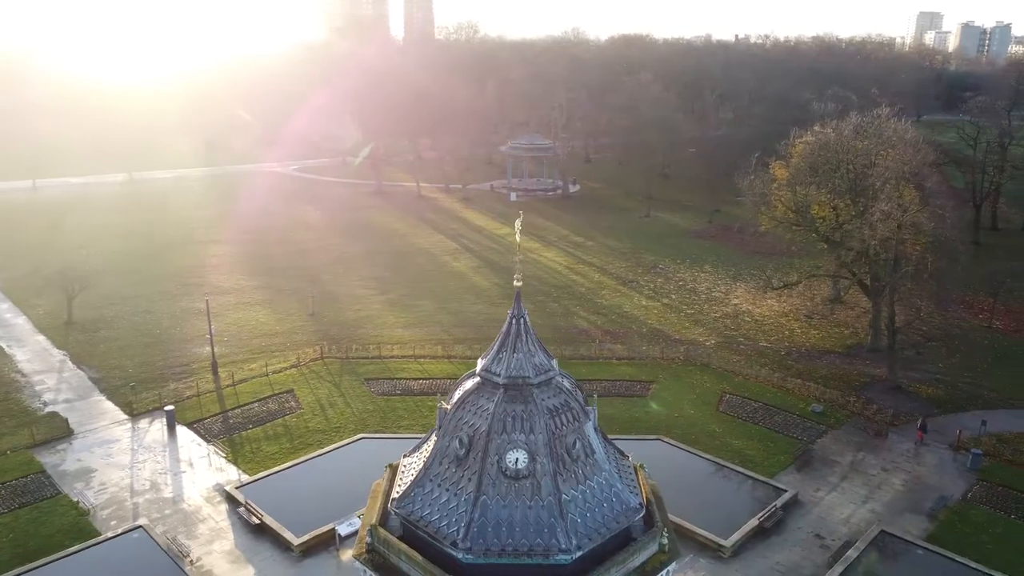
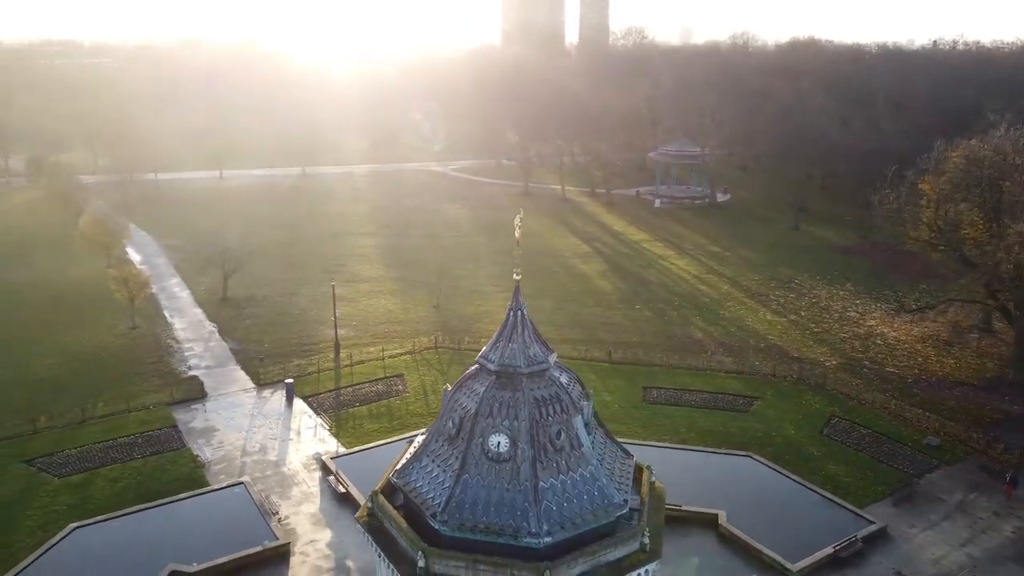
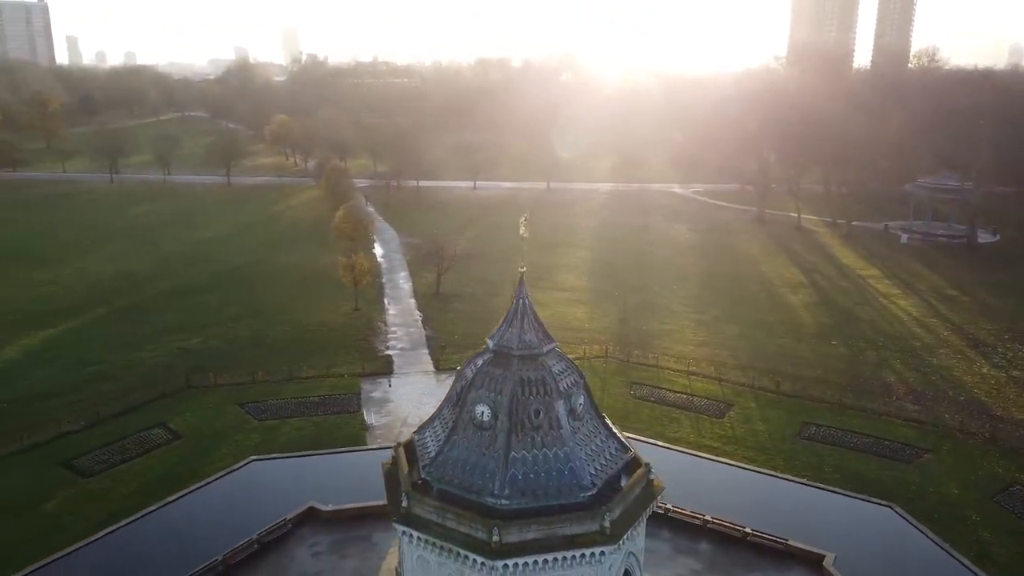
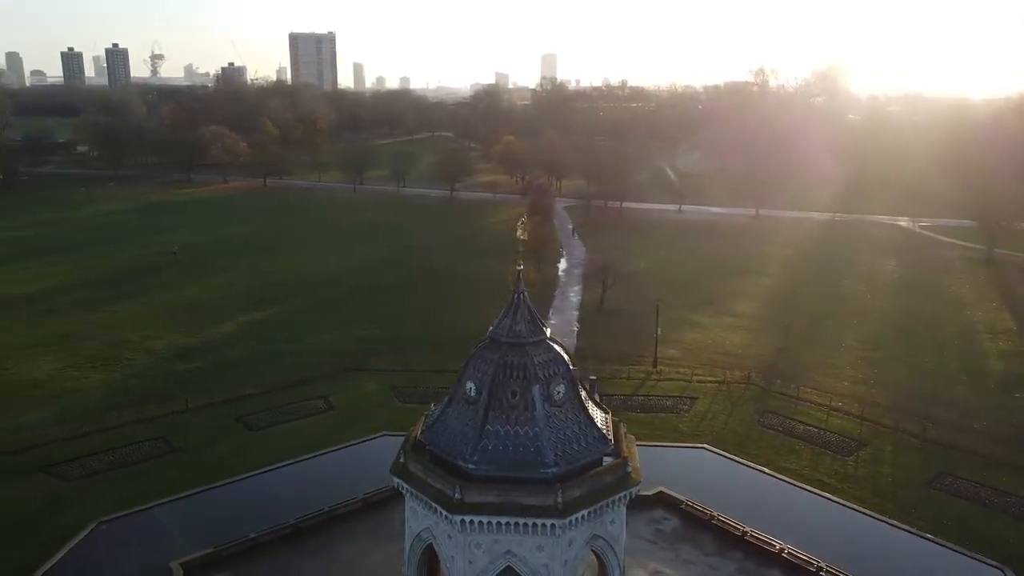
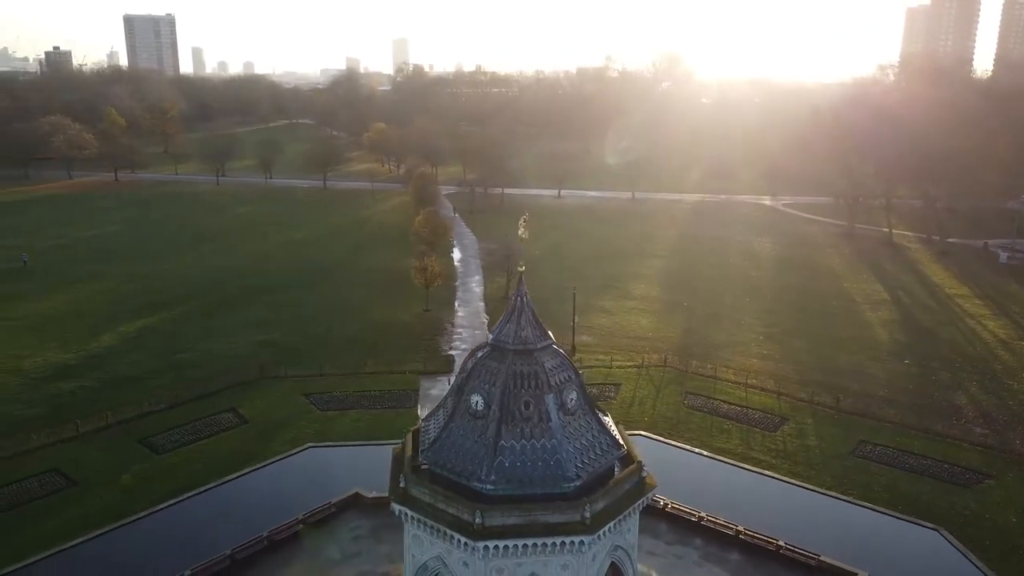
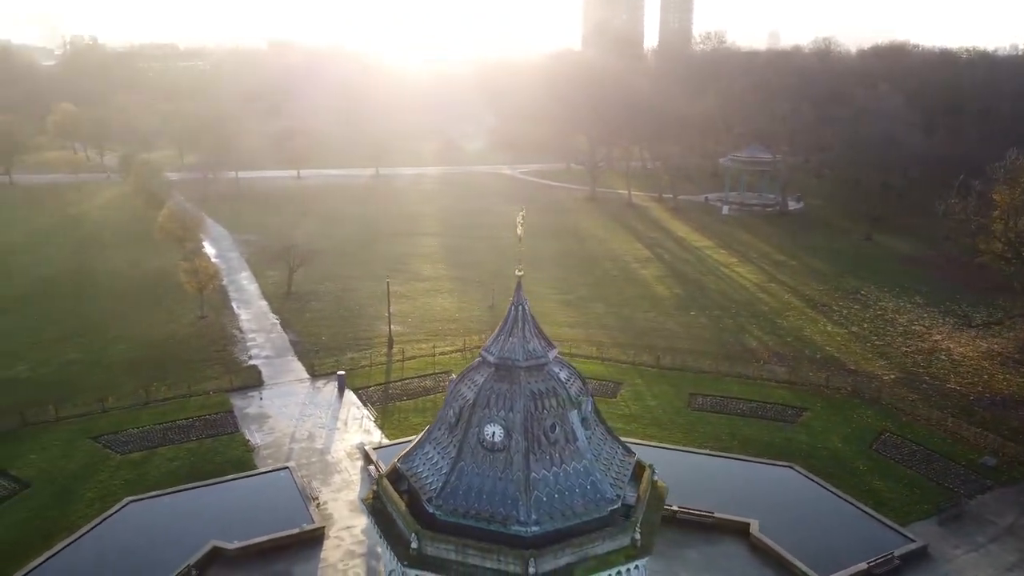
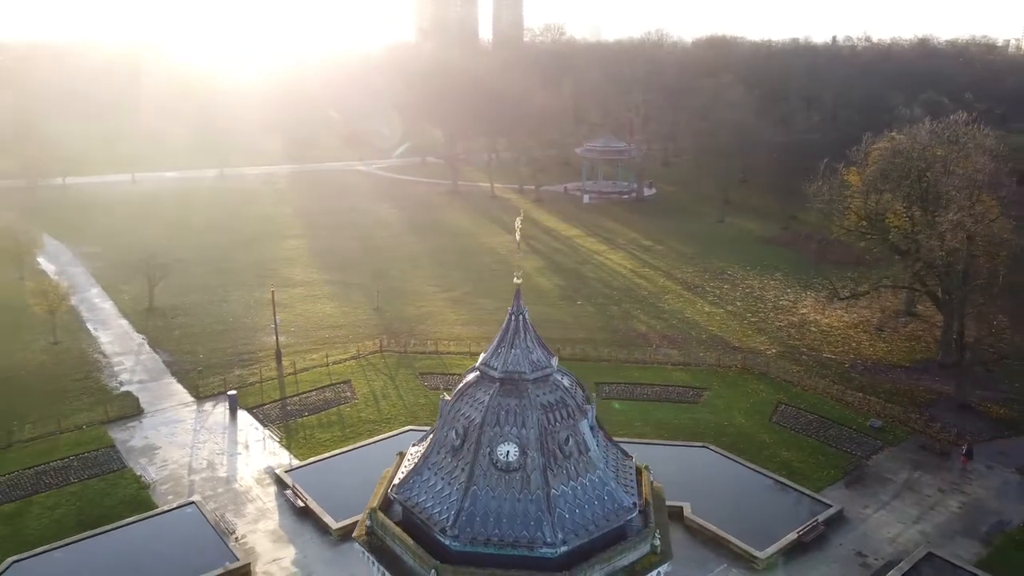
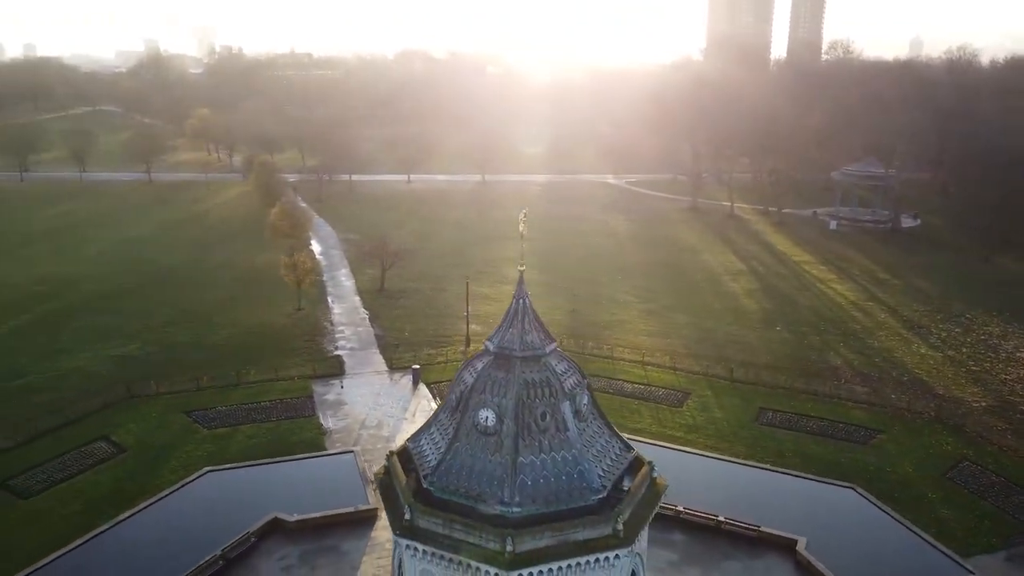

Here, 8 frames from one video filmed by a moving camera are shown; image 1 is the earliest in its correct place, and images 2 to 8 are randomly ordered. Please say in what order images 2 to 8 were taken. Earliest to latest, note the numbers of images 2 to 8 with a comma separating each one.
7, 2, 6, 8, 3, 5, 4
